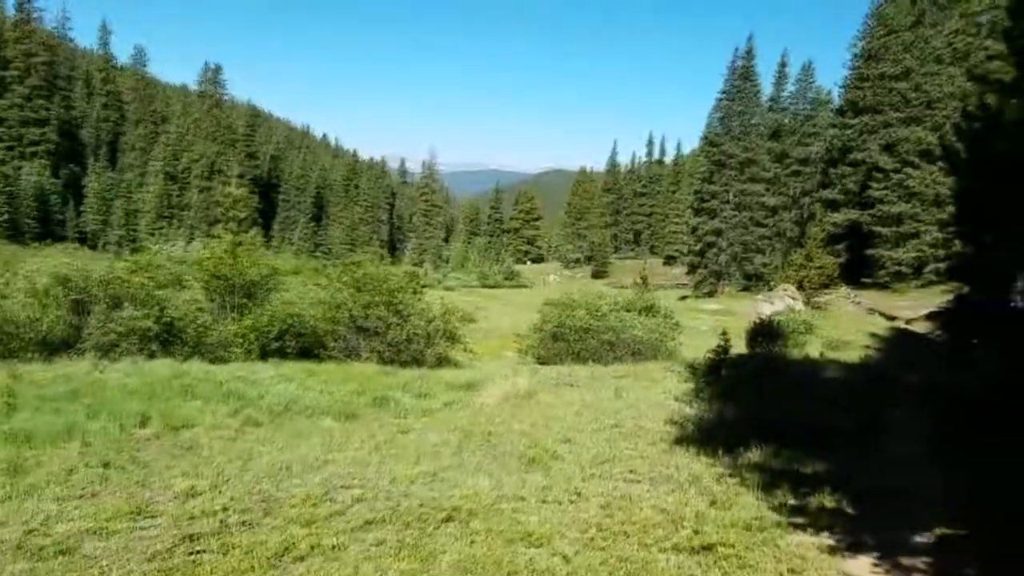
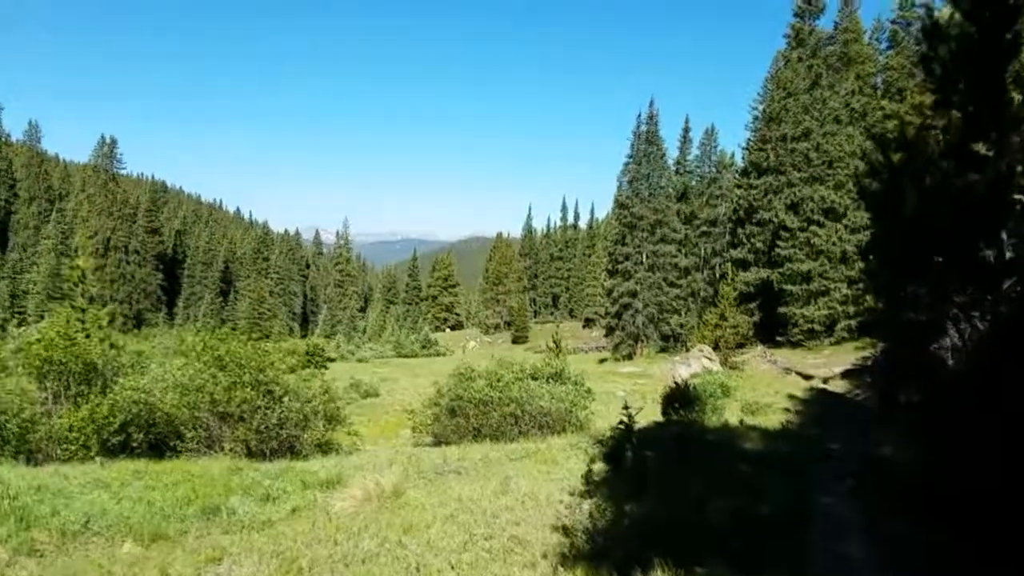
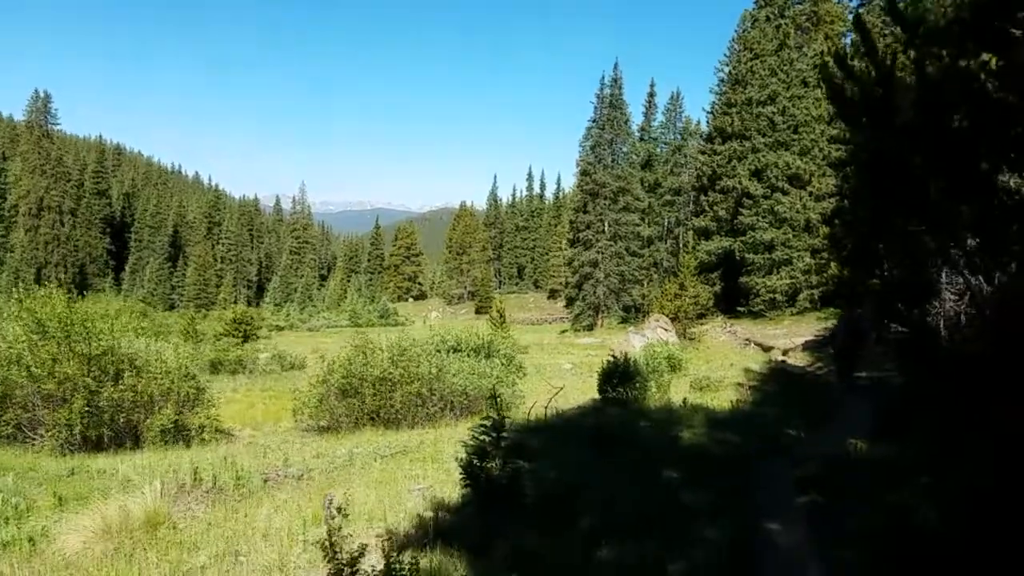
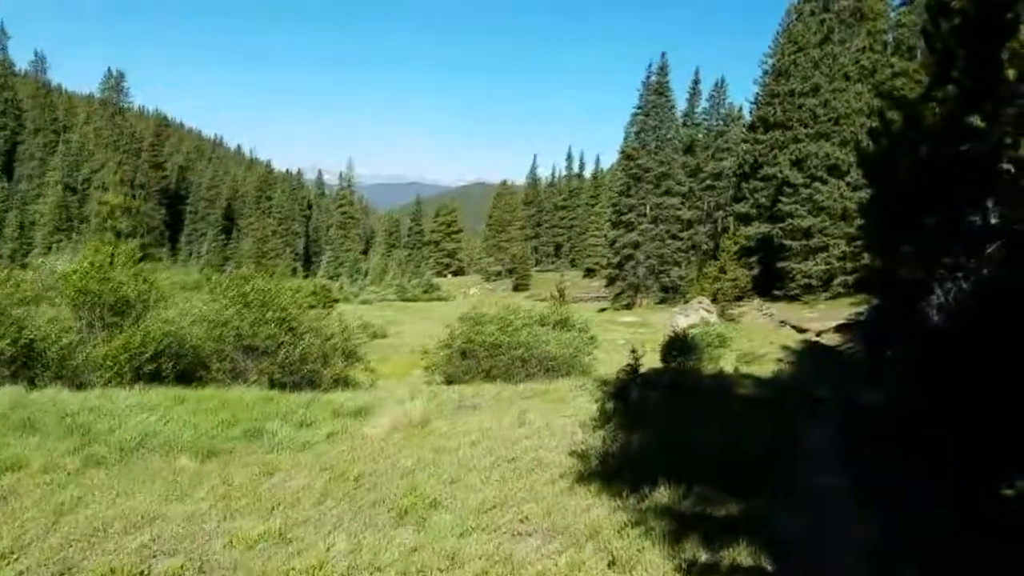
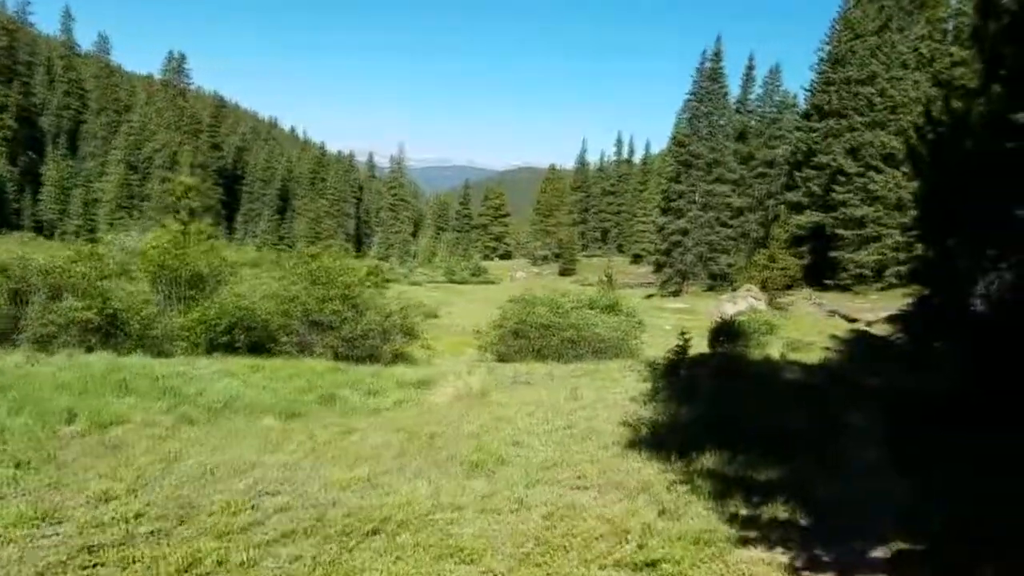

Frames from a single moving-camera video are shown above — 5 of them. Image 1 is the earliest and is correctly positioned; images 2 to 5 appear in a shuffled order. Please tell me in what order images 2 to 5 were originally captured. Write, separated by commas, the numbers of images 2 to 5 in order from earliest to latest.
5, 4, 2, 3
